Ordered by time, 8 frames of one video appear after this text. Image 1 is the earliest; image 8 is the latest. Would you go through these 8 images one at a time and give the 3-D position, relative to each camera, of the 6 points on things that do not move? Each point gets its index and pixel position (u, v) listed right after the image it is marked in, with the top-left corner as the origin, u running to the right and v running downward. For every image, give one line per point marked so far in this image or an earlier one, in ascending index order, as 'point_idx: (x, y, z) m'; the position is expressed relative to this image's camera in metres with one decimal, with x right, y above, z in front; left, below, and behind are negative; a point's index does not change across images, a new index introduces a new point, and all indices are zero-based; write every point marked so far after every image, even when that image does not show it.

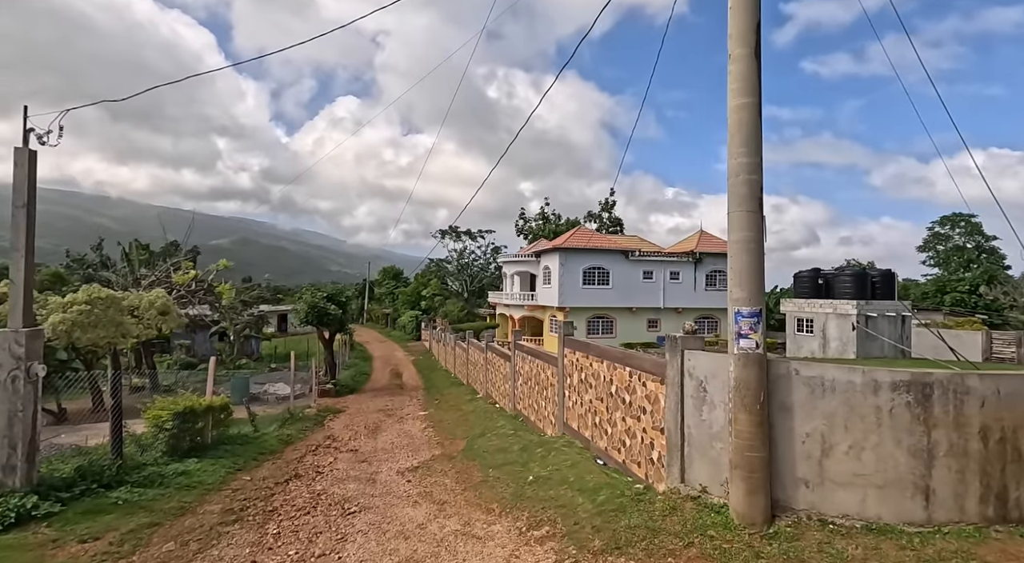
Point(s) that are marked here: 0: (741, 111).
0: (+1.7, +1.2, +4.2) m
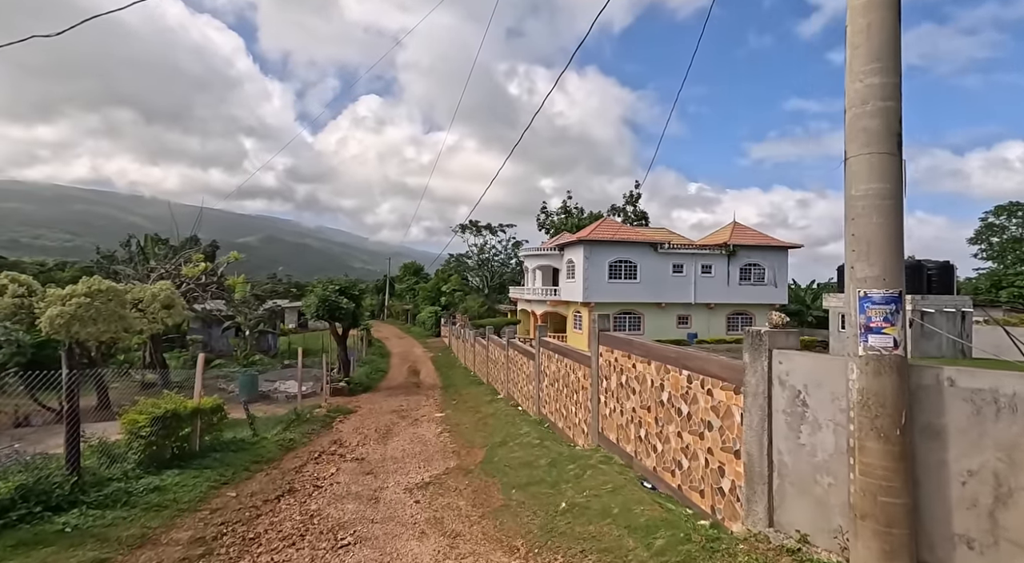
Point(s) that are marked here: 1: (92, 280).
0: (+1.8, +1.4, +3.0) m
1: (-10.9, 0.0, +15.1) m
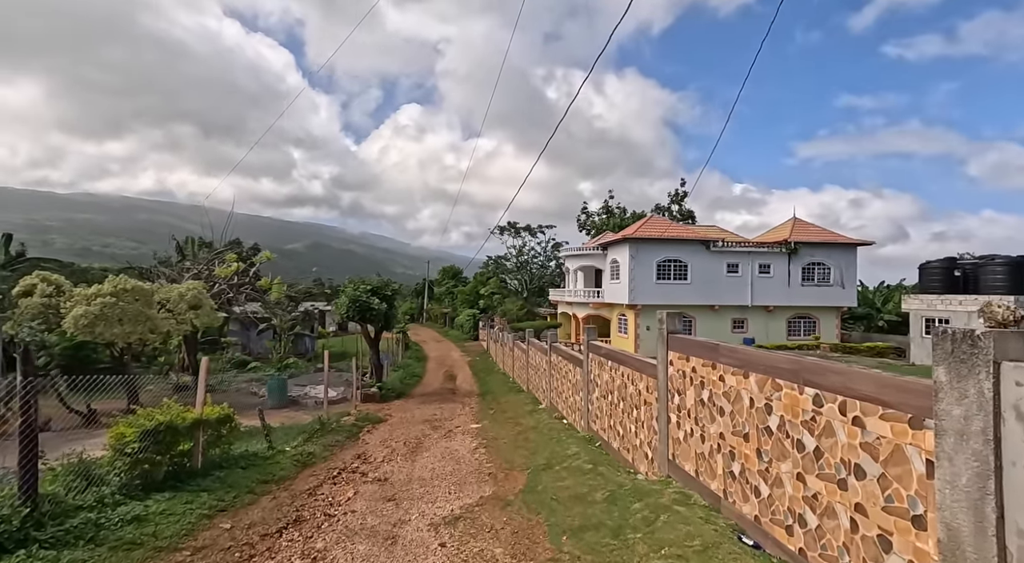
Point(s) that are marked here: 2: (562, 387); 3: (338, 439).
0: (+2.0, +1.5, +1.6) m
1: (-9.8, +0.1, +14.5) m
2: (+1.0, -2.0, +11.3) m
3: (-3.3, -3.0, +11.0) m
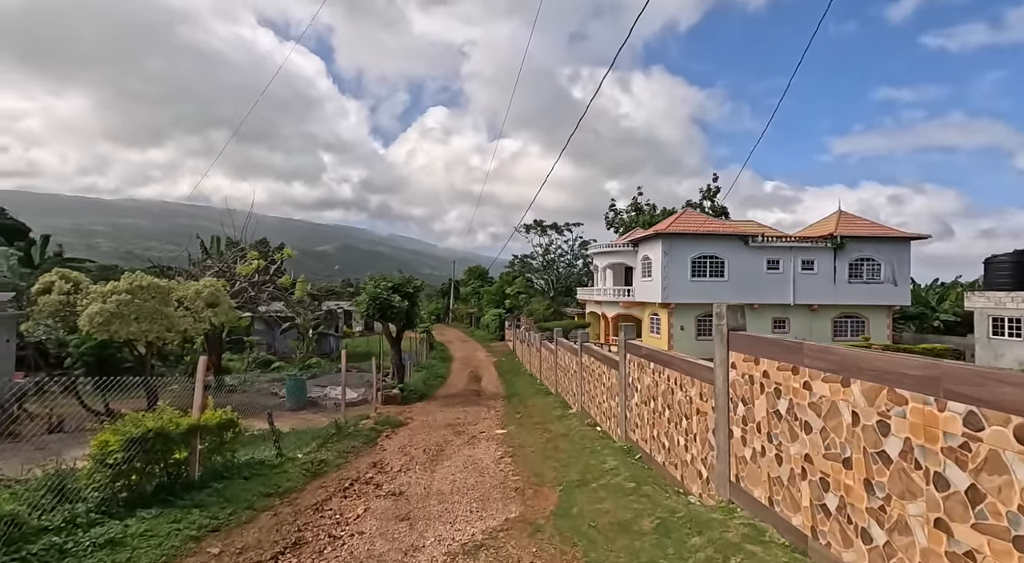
0: (+2.1, +1.6, +0.6) m
1: (-9.2, +0.1, +14.1) m
2: (+1.5, -1.9, +10.4) m
3: (-2.8, -2.9, +10.2) m
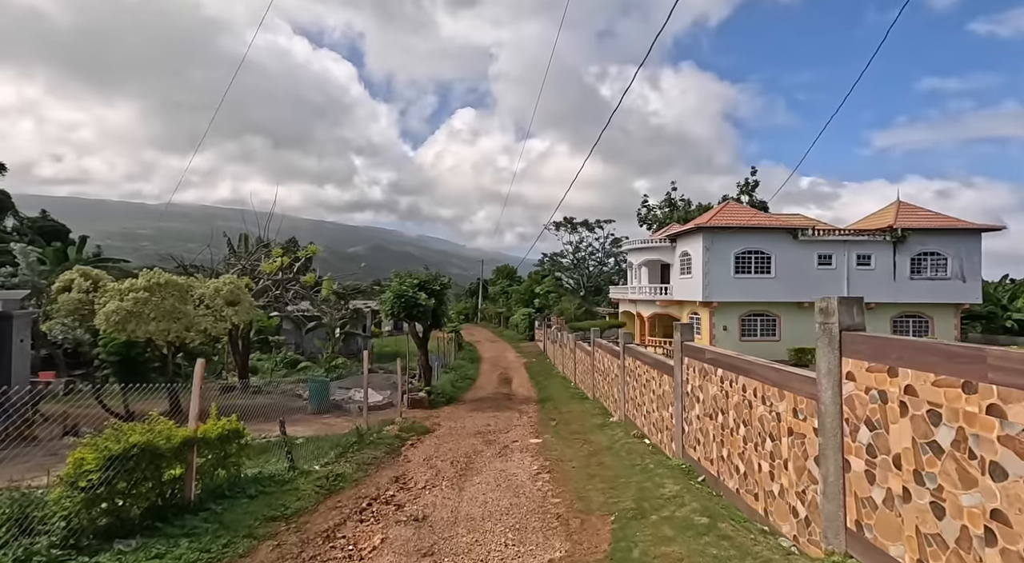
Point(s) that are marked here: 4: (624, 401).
0: (+2.2, +1.7, -0.5) m
1: (-8.4, +0.2, +13.5) m
2: (+2.1, -1.9, +9.3) m
3: (-2.2, -2.8, +9.4) m
4: (+2.0, -2.2, +10.7) m
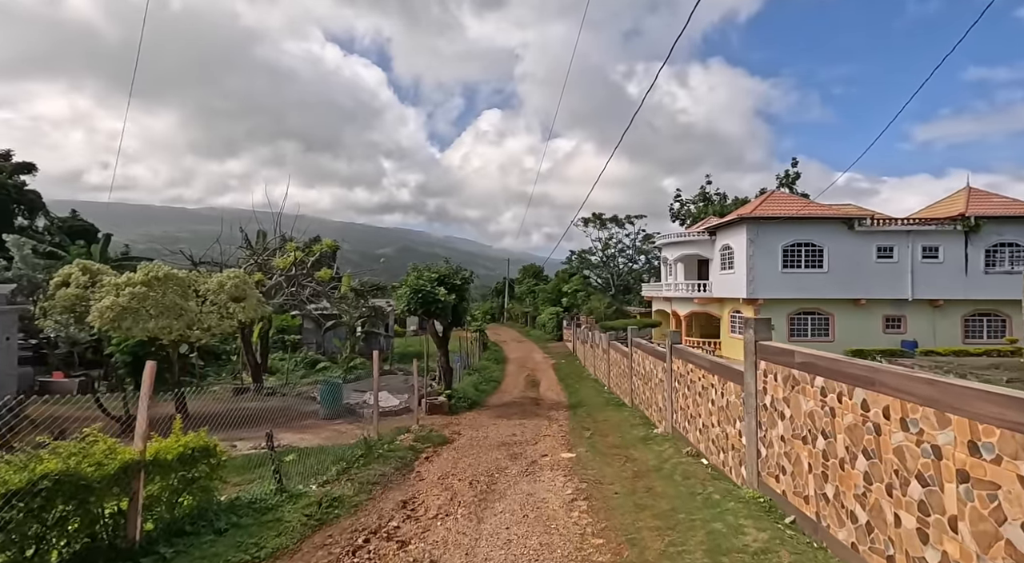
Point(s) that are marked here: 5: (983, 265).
0: (+2.1, +1.8, -1.9) m
1: (-7.8, +0.3, +12.6) m
2: (+2.5, -1.7, +7.9) m
3: (-1.8, -2.7, +8.1) m
4: (+2.5, -2.1, +9.2) m
5: (+14.3, +0.5, +17.9) m
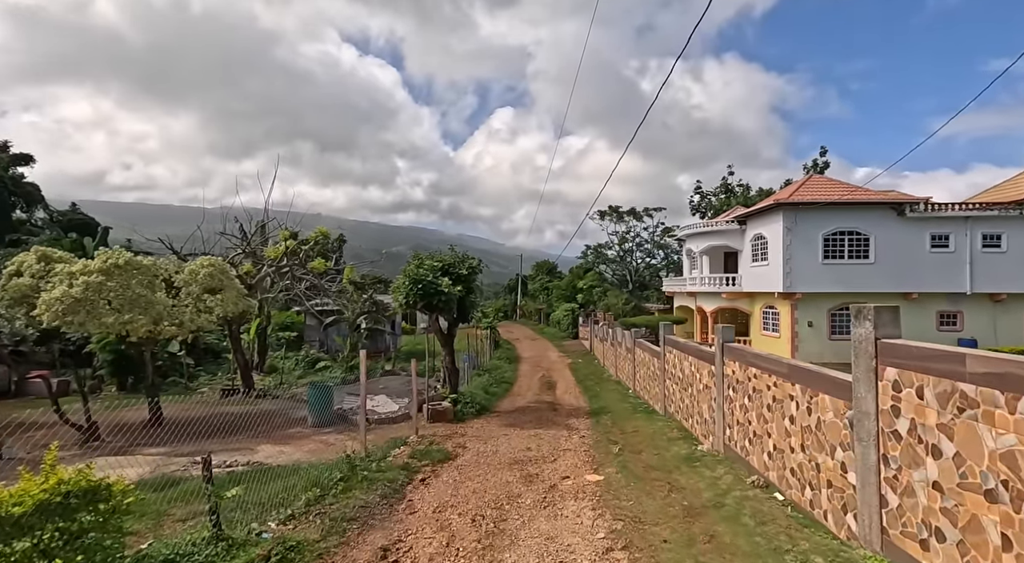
0: (+2.1, +2.0, -3.6) m
1: (-7.5, +0.5, +11.0) m
2: (+2.6, -1.5, +6.1) m
3: (-1.6, -2.5, +6.5) m
4: (+2.7, -1.9, +7.5) m
5: (+14.7, +0.8, +15.8) m
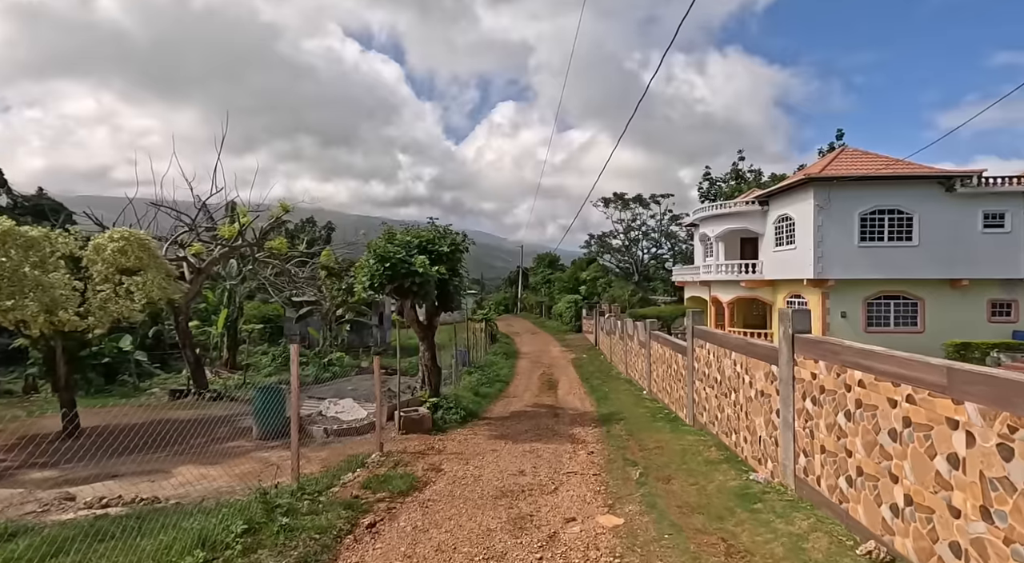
0: (+1.9, +2.2, -5.9) m
1: (-7.7, +0.9, +8.8) m
2: (+2.4, -1.2, +3.9) m
3: (-1.8, -2.2, +4.3) m
4: (+2.5, -1.5, +5.2) m
5: (+14.5, +1.2, +13.6) m
